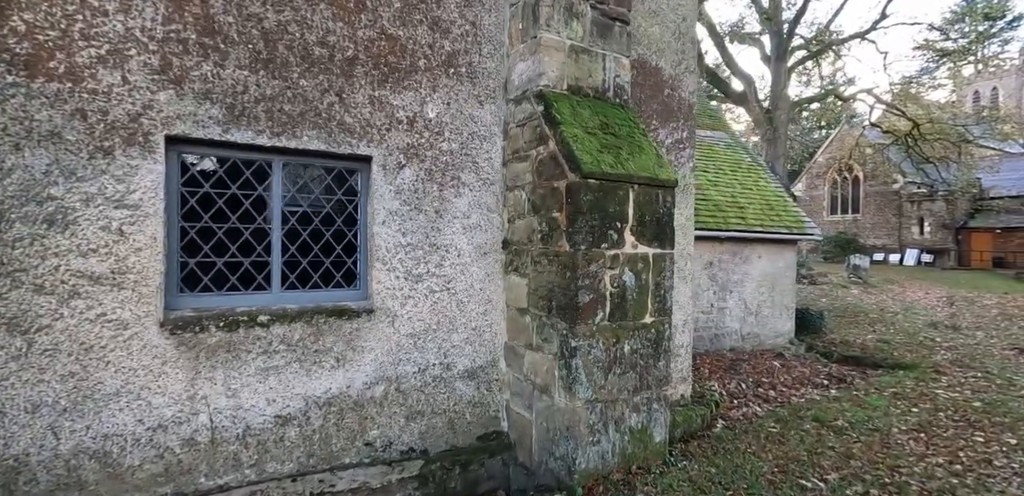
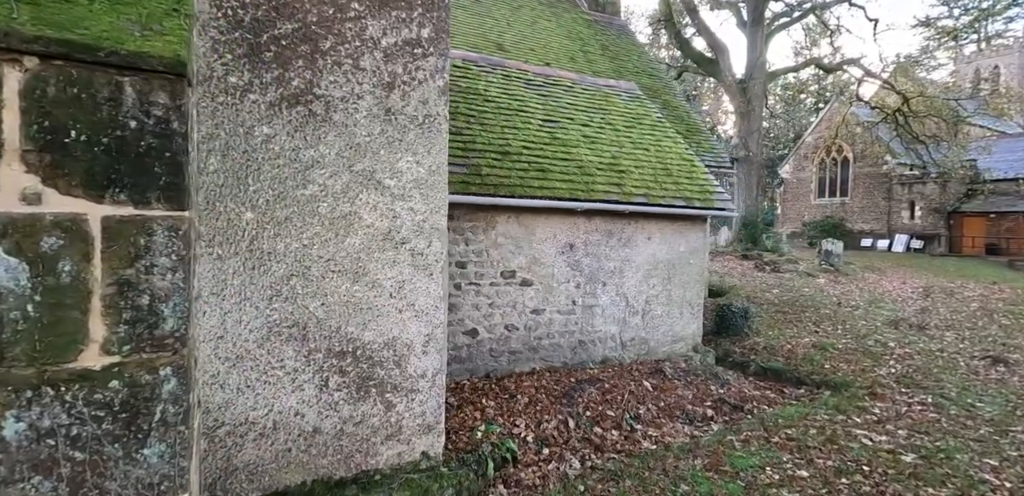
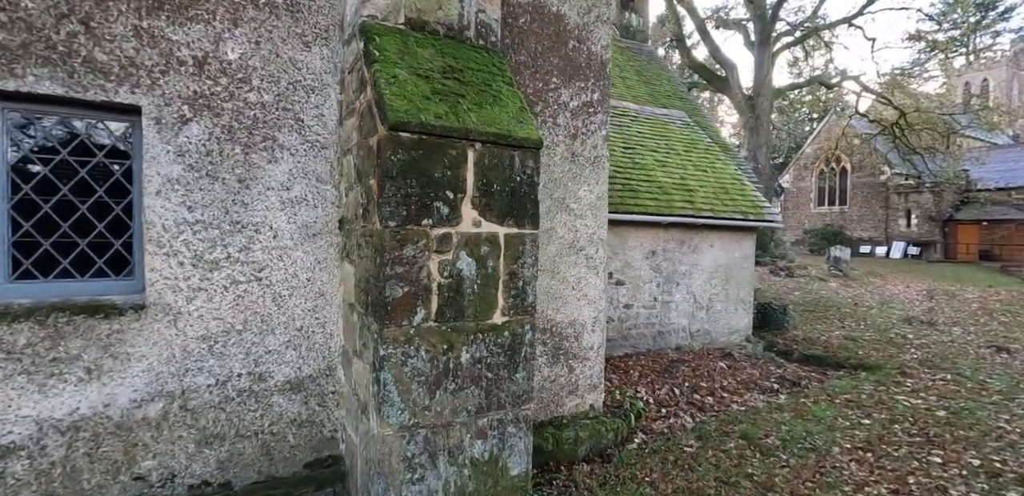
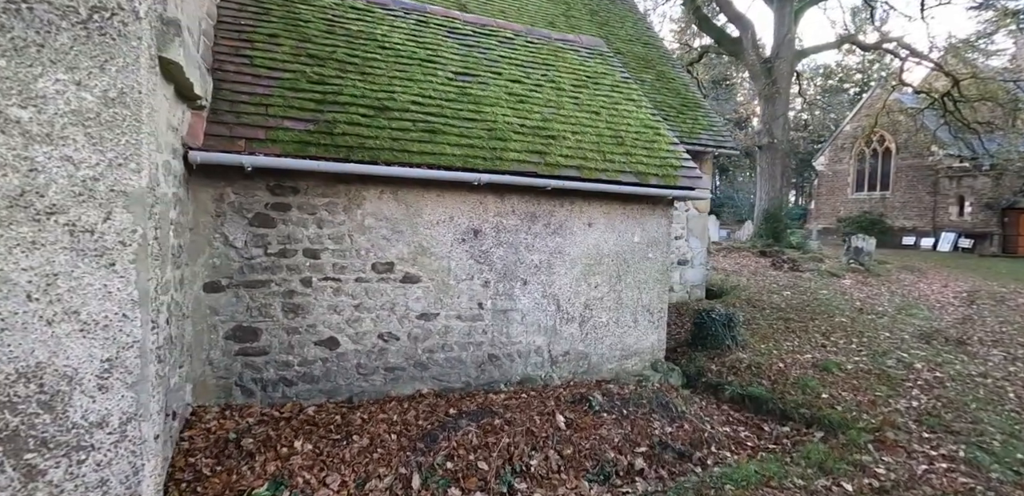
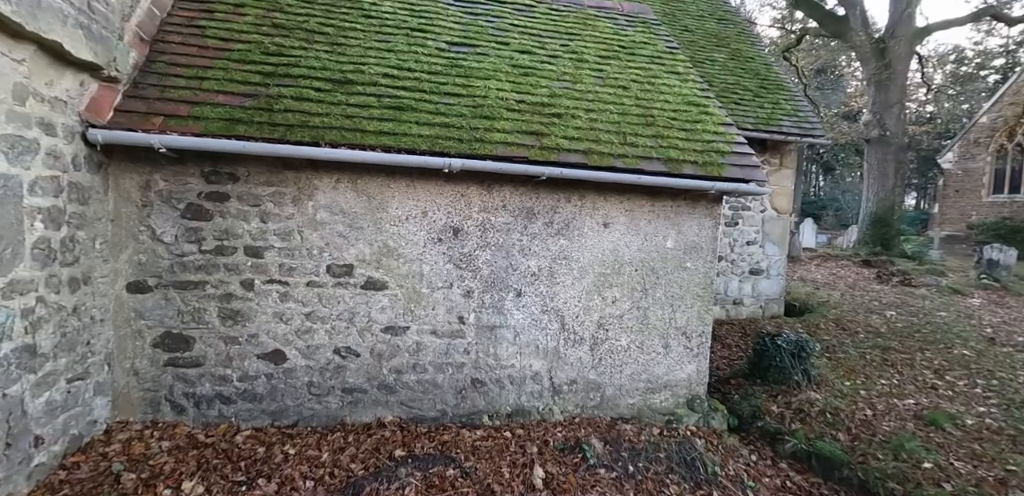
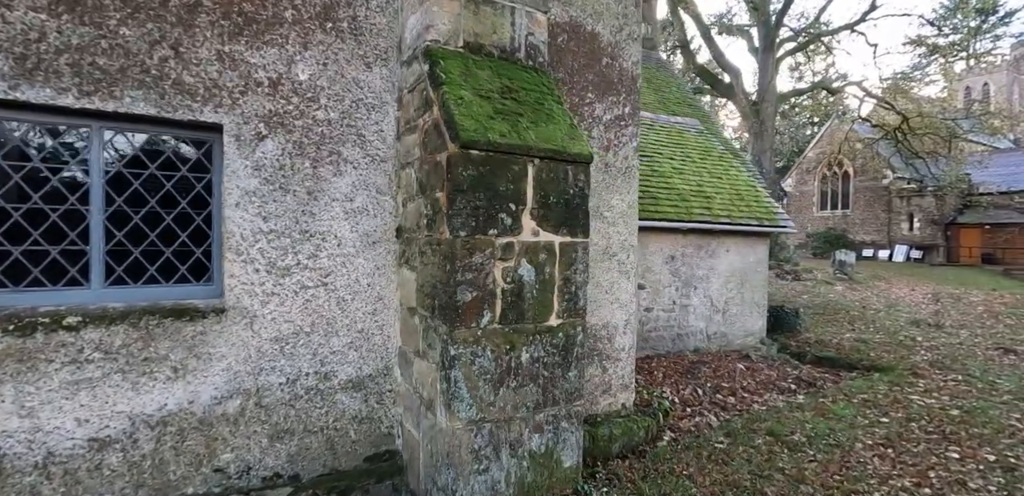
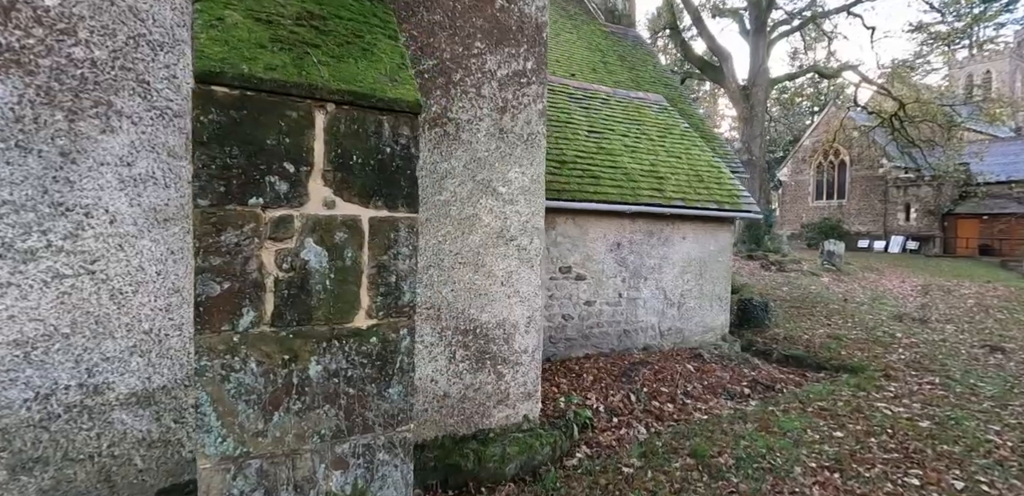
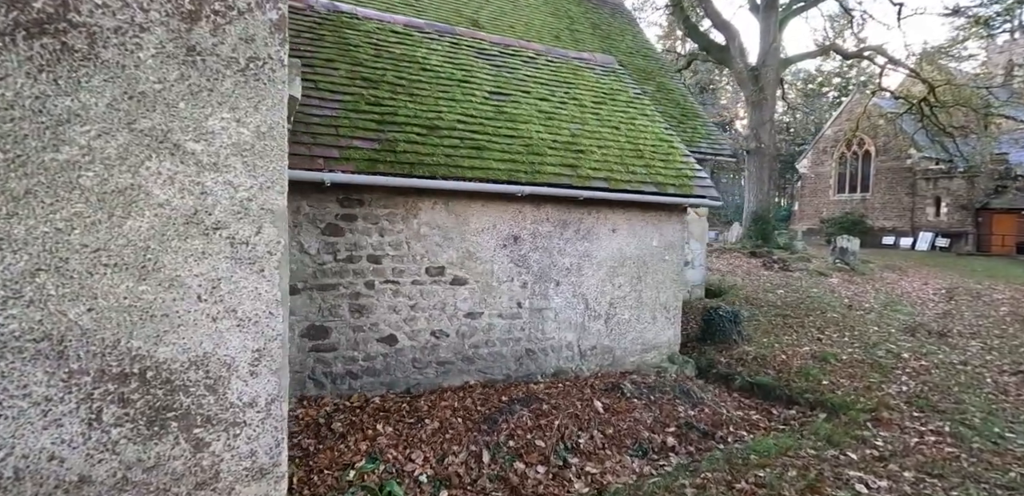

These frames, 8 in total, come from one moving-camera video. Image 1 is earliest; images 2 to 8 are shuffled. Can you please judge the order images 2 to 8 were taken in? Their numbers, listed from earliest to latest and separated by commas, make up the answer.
6, 3, 7, 2, 8, 4, 5
